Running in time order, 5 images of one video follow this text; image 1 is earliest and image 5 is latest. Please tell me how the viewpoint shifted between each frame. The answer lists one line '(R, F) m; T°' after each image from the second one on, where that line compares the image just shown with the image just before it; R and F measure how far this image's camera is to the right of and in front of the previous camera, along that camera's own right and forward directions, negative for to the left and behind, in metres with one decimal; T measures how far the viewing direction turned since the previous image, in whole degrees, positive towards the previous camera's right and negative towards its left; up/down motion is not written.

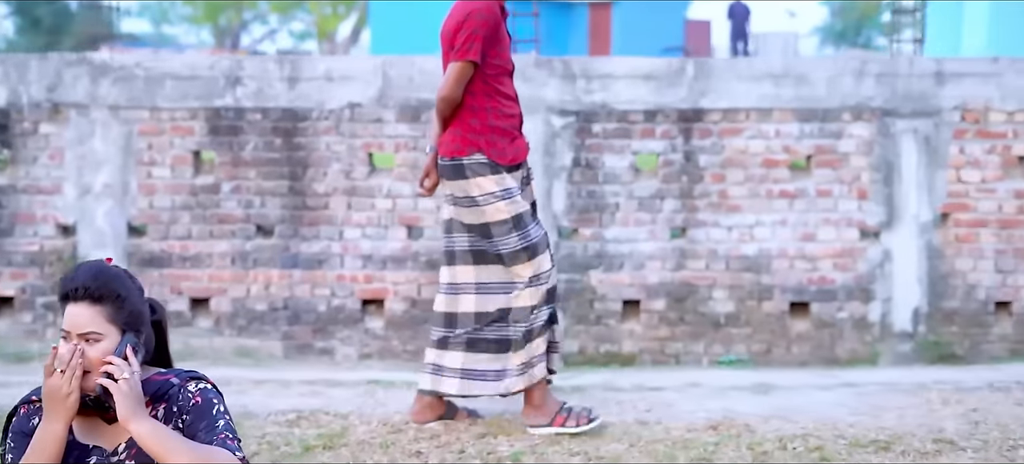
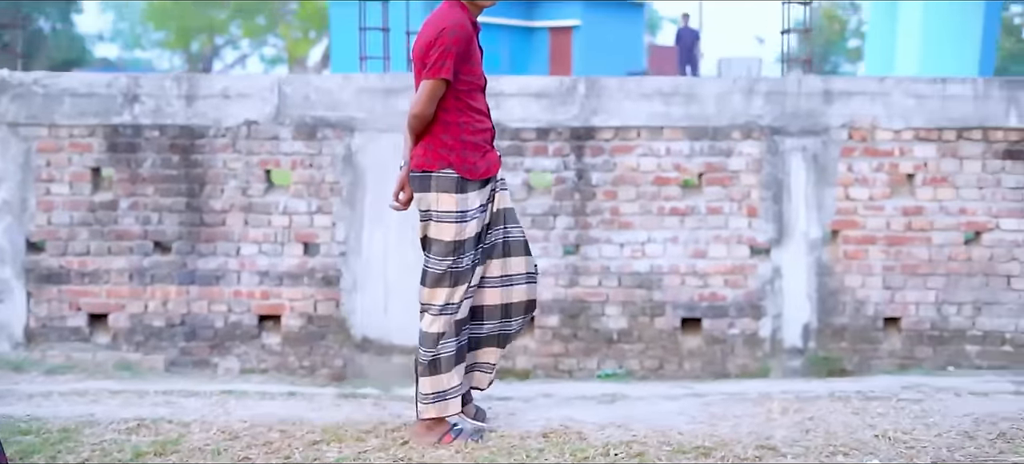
(+0.3, -0.1) m; +1°
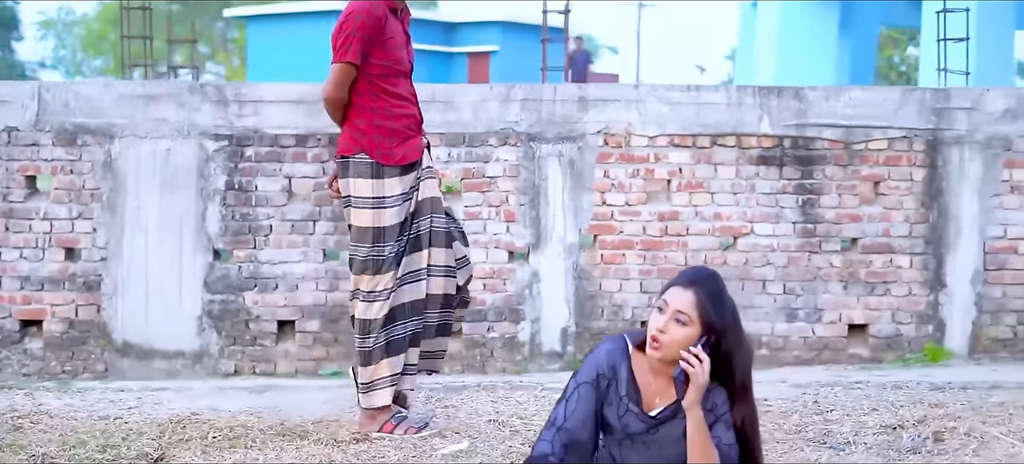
(+0.8, -0.1) m; +1°
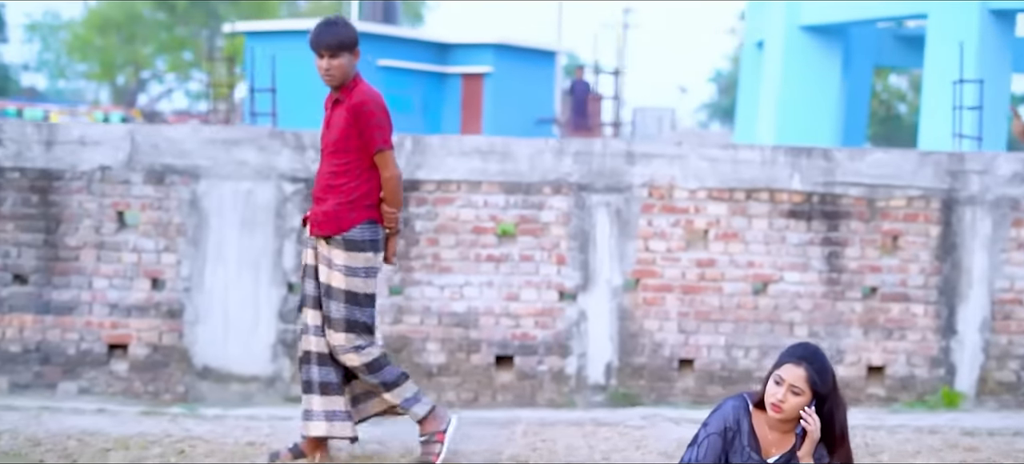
(-0.3, -0.5) m; +1°
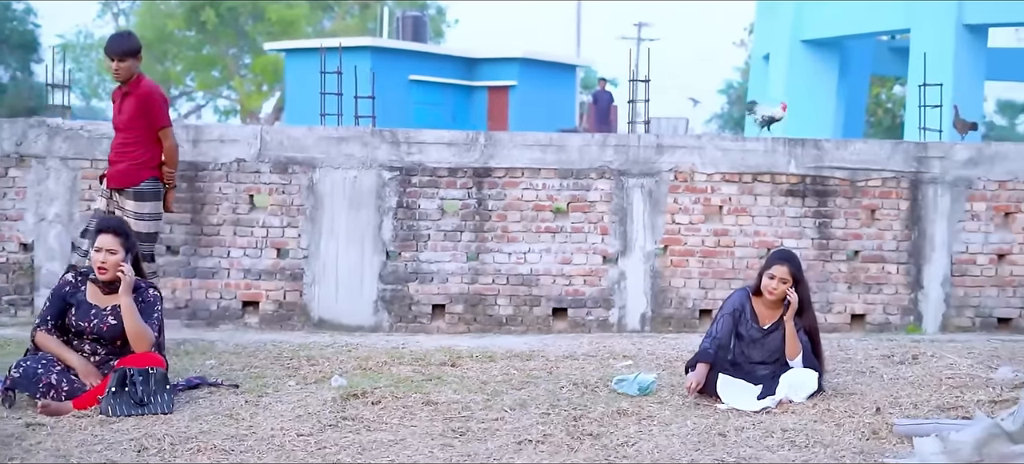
(-0.2, -1.6) m; 0°
